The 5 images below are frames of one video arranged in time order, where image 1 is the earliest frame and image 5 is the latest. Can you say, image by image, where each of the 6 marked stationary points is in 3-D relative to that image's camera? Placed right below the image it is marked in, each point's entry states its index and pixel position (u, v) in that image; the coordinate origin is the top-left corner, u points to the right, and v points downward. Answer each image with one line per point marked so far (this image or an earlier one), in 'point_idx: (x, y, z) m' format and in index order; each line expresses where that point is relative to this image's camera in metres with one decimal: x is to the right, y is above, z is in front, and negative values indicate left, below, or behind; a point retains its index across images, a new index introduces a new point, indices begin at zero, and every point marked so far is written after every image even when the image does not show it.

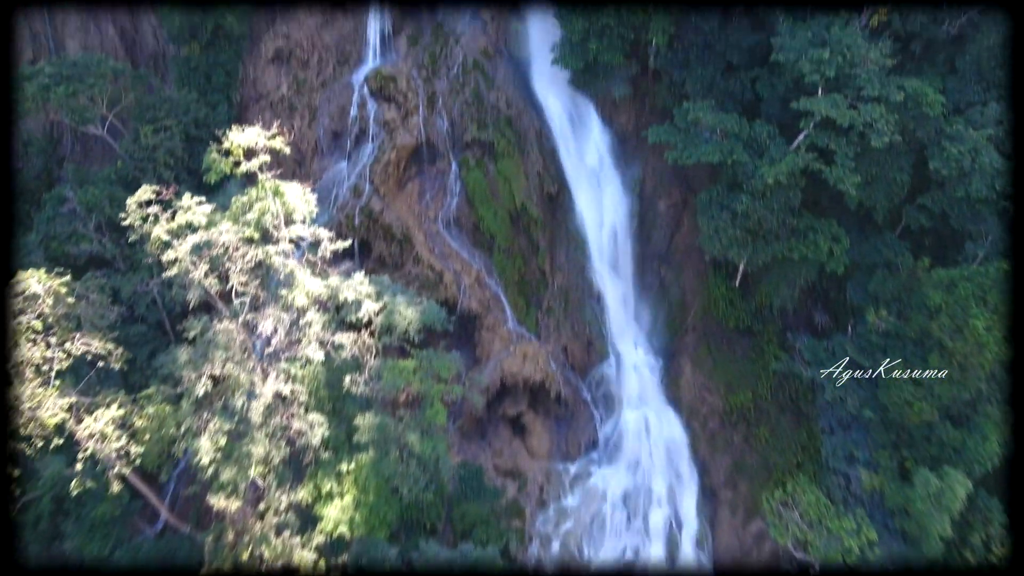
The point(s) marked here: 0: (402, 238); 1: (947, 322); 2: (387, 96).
0: (-2.3, +0.9, +13.7) m
1: (+6.8, -0.5, +10.2) m
2: (-2.7, +4.1, +14.2) m
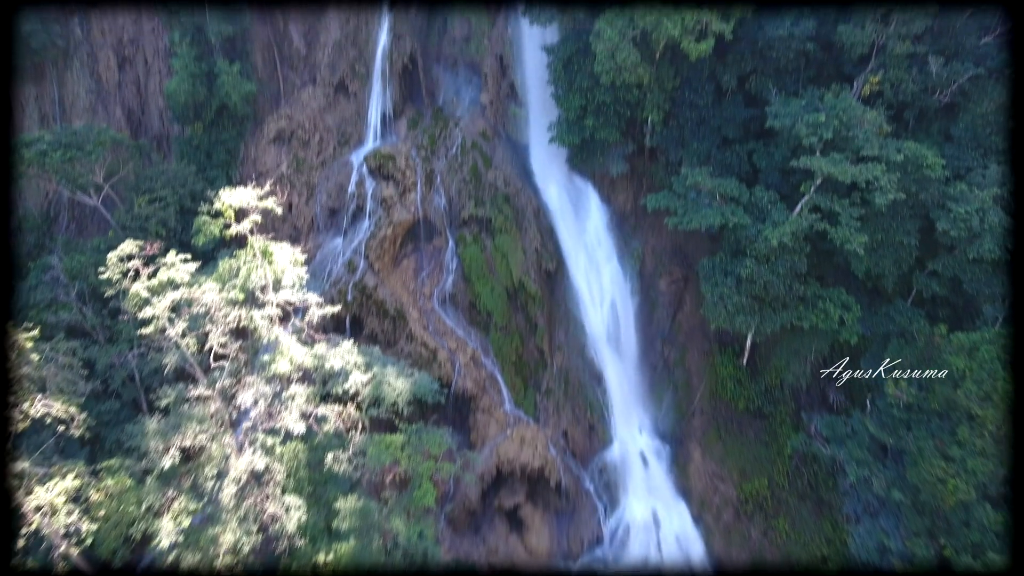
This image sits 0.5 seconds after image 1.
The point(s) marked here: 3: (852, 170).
0: (-2.3, -0.6, +13.2) m
1: (+6.7, -1.5, +9.5) m
2: (-2.7, +2.4, +14.2) m
3: (+5.1, +1.8, +9.8) m
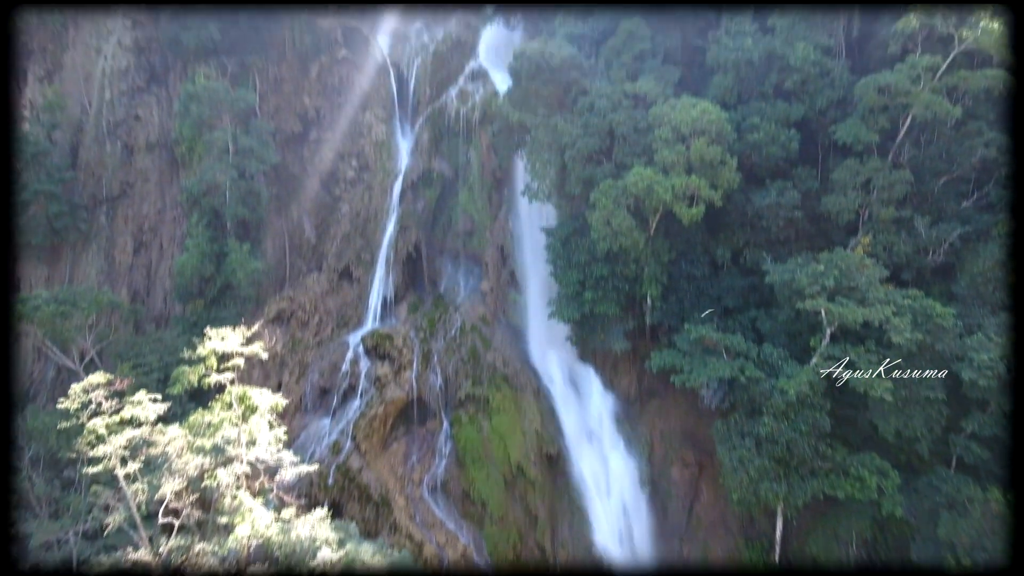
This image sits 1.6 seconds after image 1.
0: (-2.4, -3.8, +11.8) m
1: (+6.7, -3.3, +8.0) m
2: (-2.8, -1.3, +13.9) m
3: (+5.0, -0.4, +9.5) m
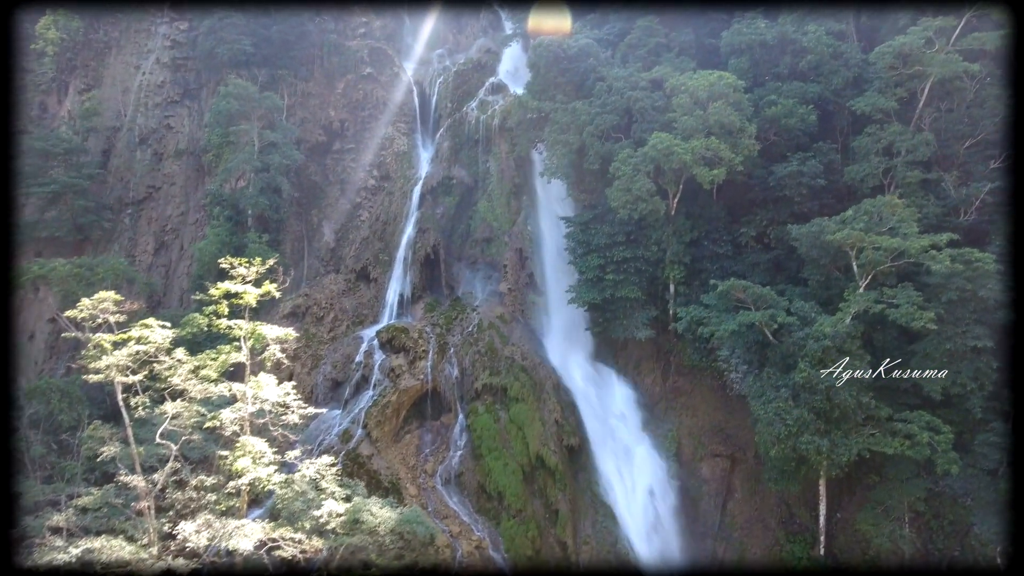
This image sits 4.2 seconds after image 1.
0: (-2.1, -3.2, +11.1) m
1: (+6.9, -2.2, +7.2) m
2: (-2.4, -1.1, +13.5) m
3: (+5.3, +0.5, +9.1) m
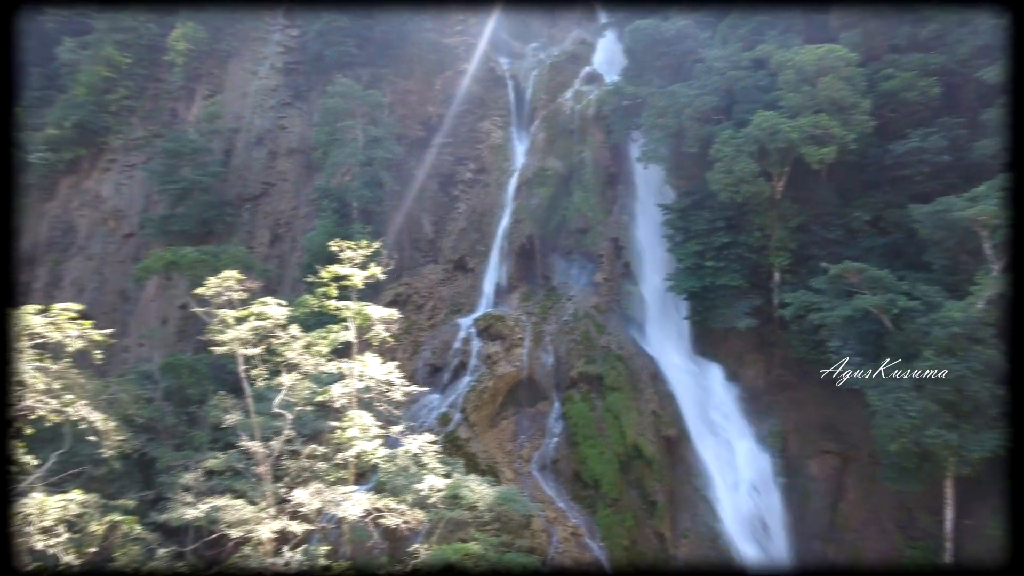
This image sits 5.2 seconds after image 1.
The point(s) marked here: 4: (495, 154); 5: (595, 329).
0: (-0.4, -3.0, +11.3) m
1: (+7.9, -1.9, +6.2) m
2: (-0.4, -0.8, +13.7) m
3: (+6.6, +0.8, +8.3) m
4: (-0.5, +3.5, +17.4) m
5: (+1.8, -0.9, +14.2) m
